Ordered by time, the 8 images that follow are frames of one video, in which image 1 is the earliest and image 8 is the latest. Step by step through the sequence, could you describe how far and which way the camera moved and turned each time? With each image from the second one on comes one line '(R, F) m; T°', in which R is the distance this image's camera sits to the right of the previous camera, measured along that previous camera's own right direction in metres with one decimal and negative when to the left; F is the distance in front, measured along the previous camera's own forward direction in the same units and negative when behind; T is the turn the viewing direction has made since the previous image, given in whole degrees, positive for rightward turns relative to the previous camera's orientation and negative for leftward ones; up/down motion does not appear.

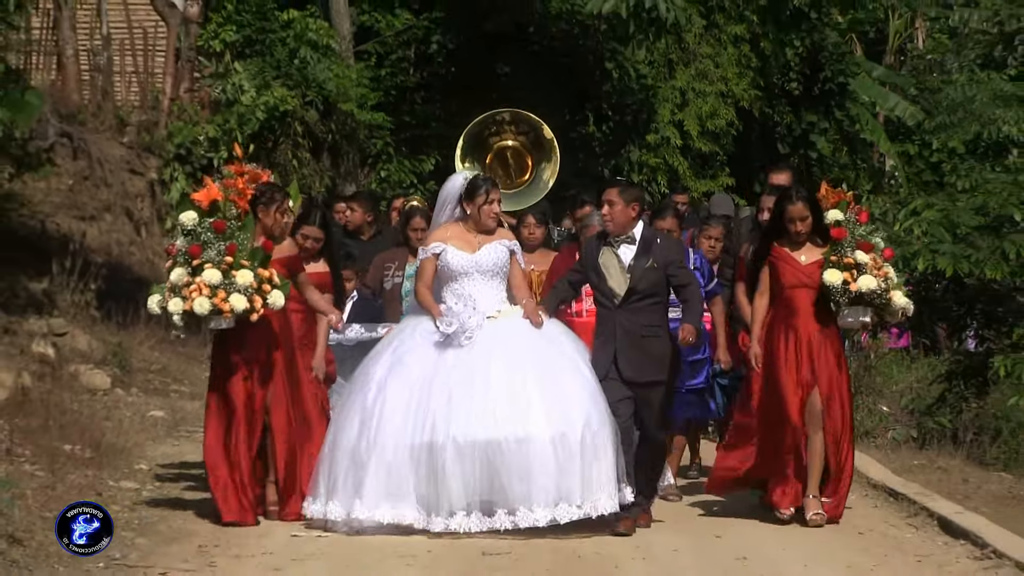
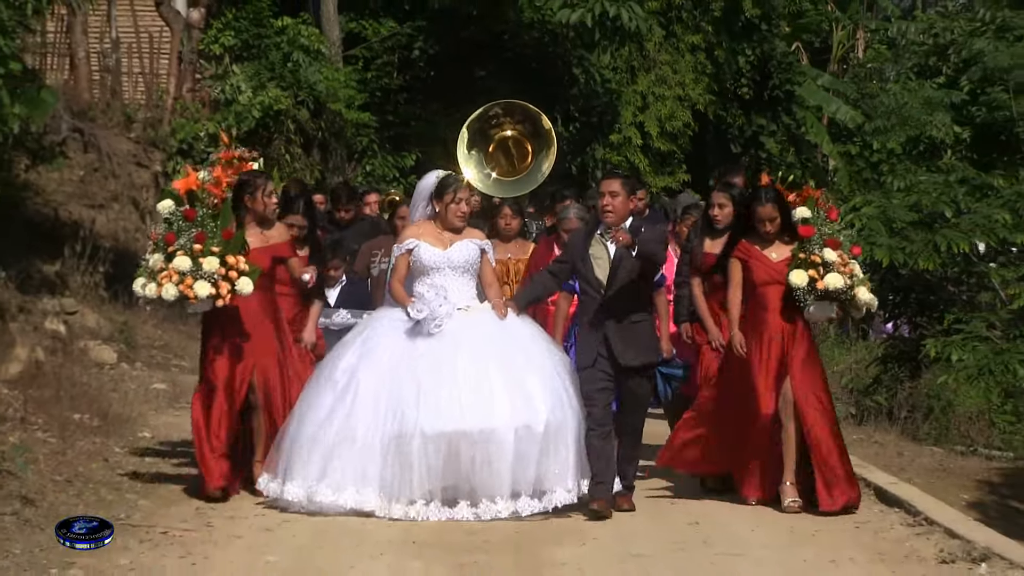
(+0.3, -0.6) m; -1°
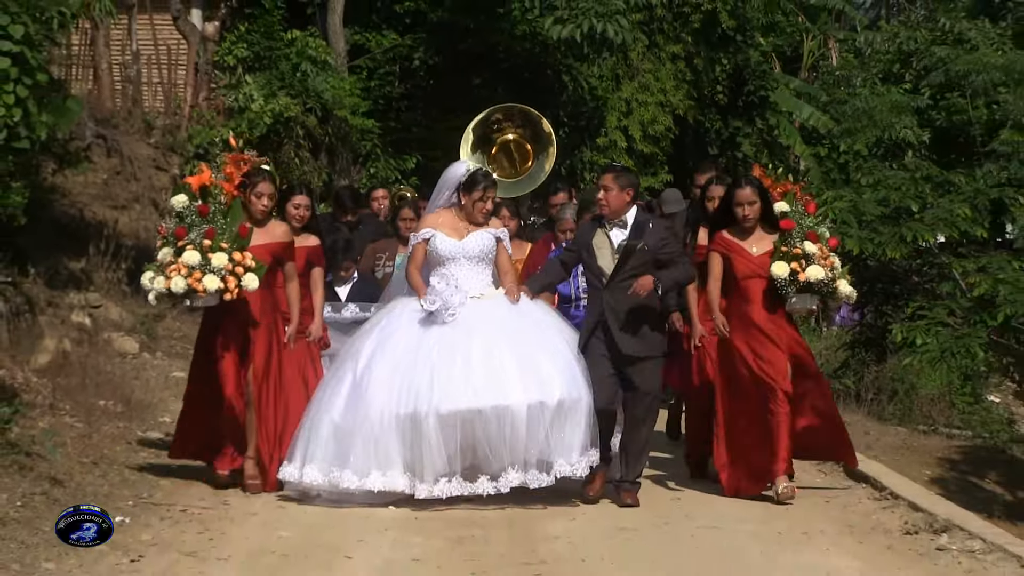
(0.0, -0.5) m; 0°
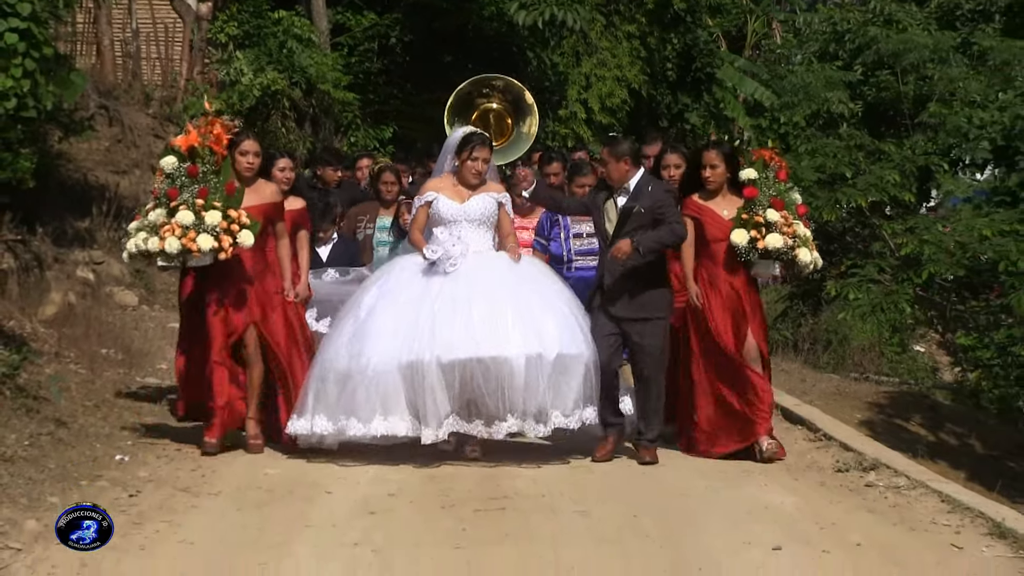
(+0.2, -0.7) m; 0°
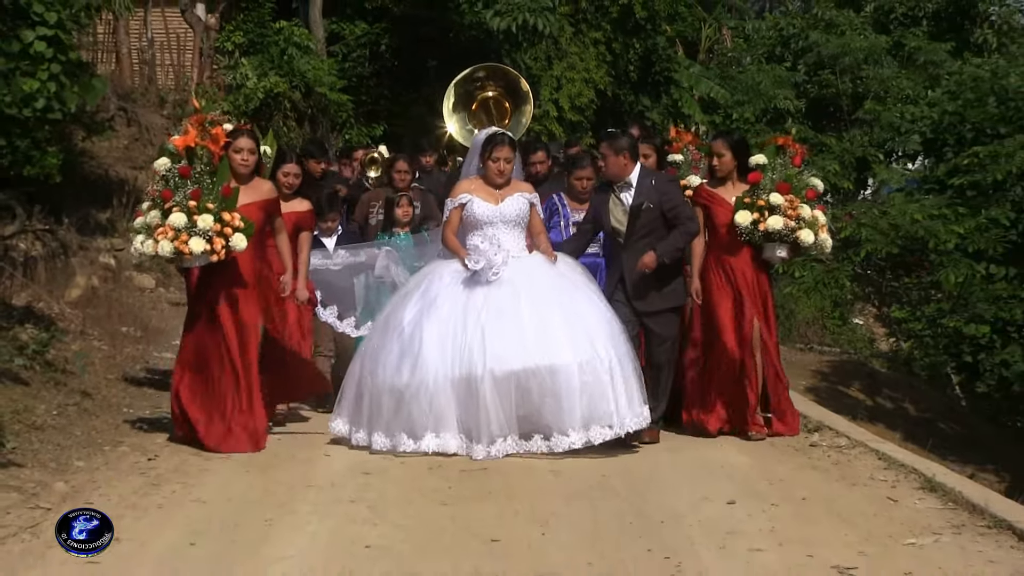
(+0.2, -0.9) m; -1°
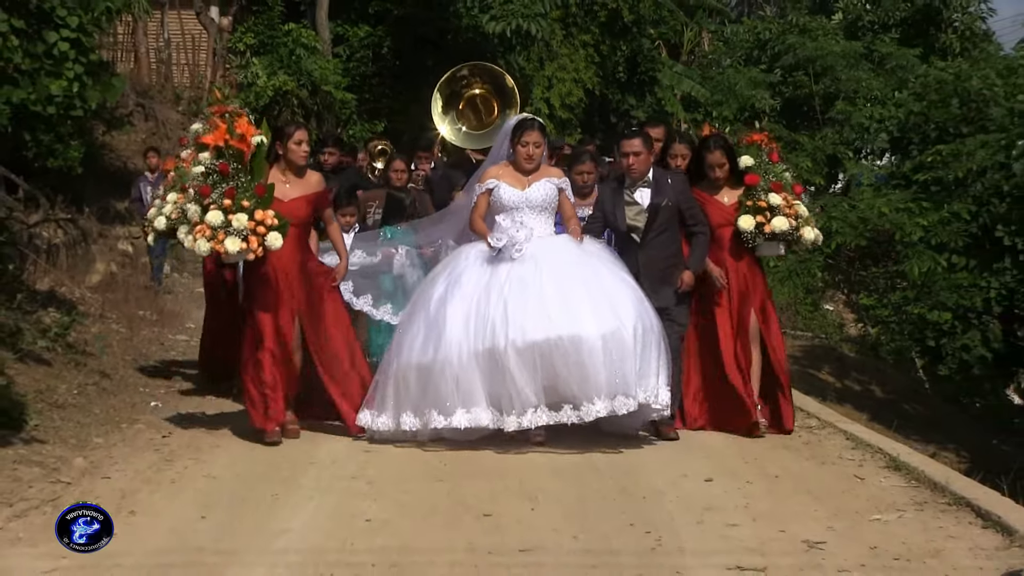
(+0.1, -0.6) m; 0°
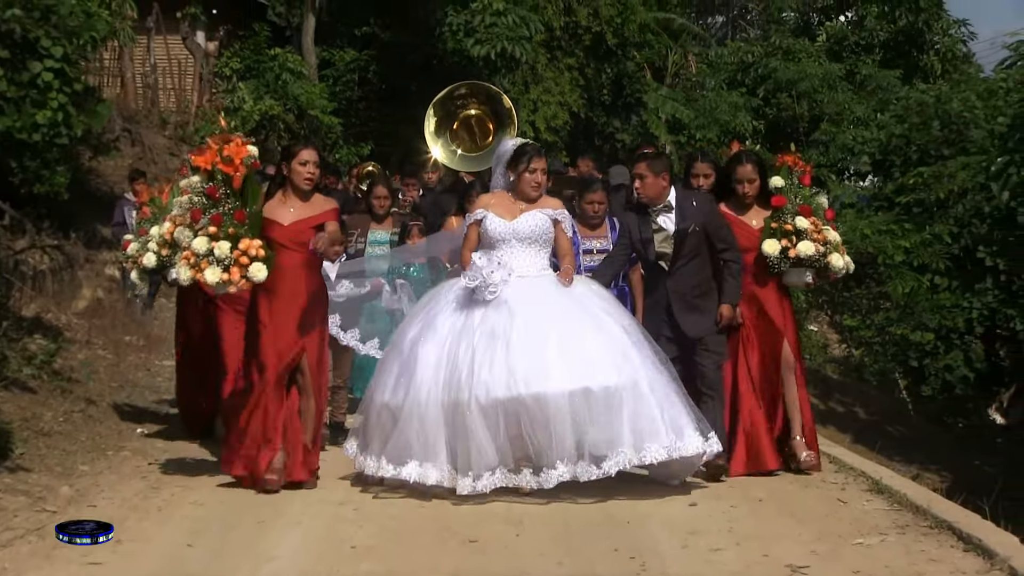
(0.0, -0.1) m; +1°
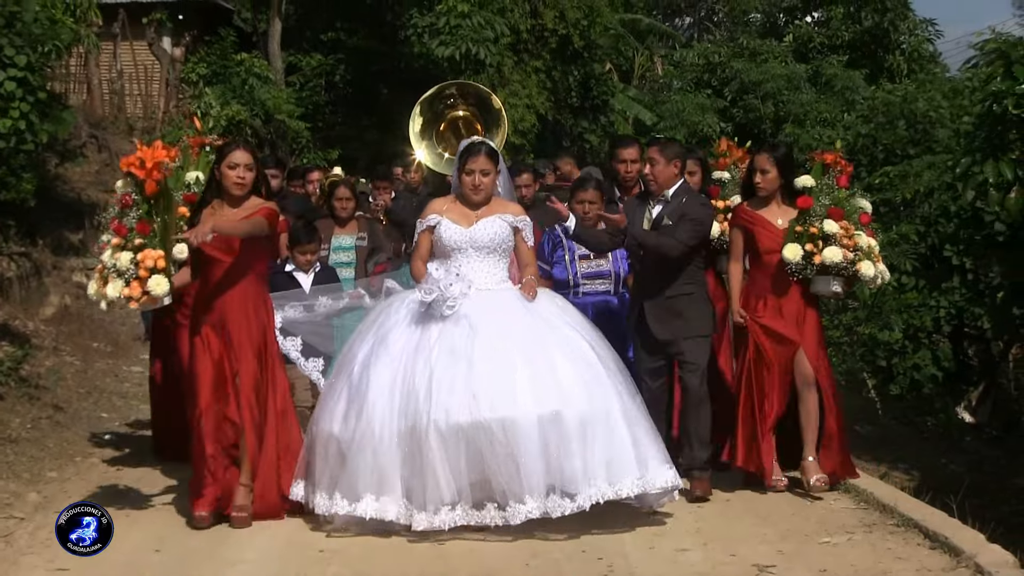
(+0.2, 0.0) m; 0°
